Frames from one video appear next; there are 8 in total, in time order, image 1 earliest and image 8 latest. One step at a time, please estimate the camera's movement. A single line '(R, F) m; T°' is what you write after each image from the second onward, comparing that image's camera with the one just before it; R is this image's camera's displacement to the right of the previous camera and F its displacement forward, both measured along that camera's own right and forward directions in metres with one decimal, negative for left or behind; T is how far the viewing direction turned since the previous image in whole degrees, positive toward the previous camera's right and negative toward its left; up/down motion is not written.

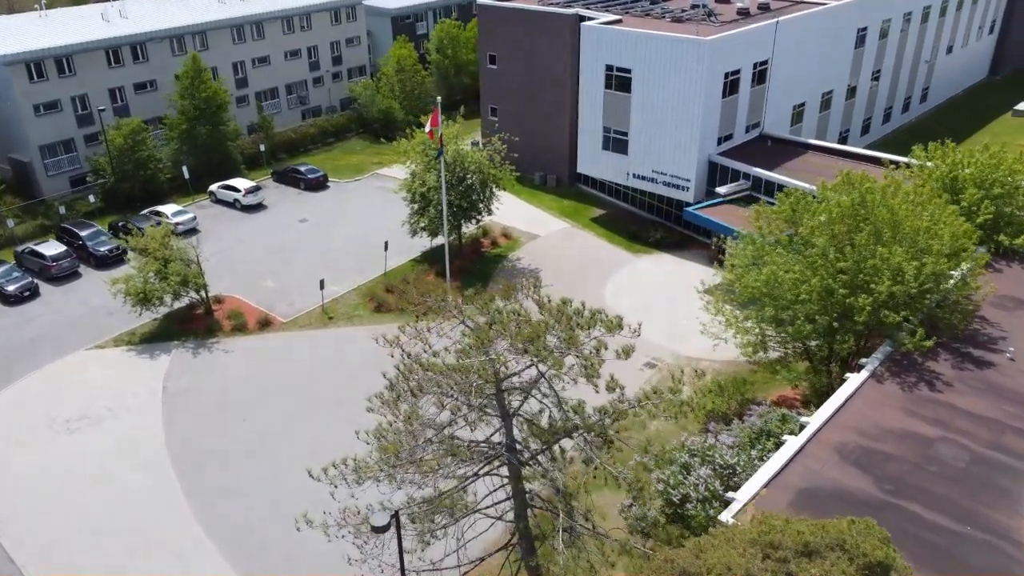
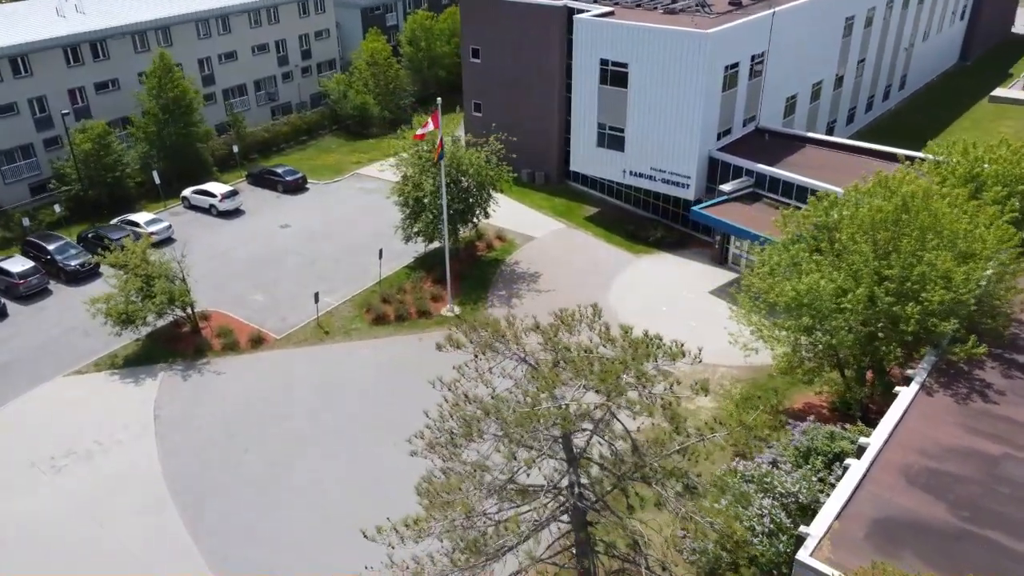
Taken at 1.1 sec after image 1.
(-1.7, +1.4) m; +3°
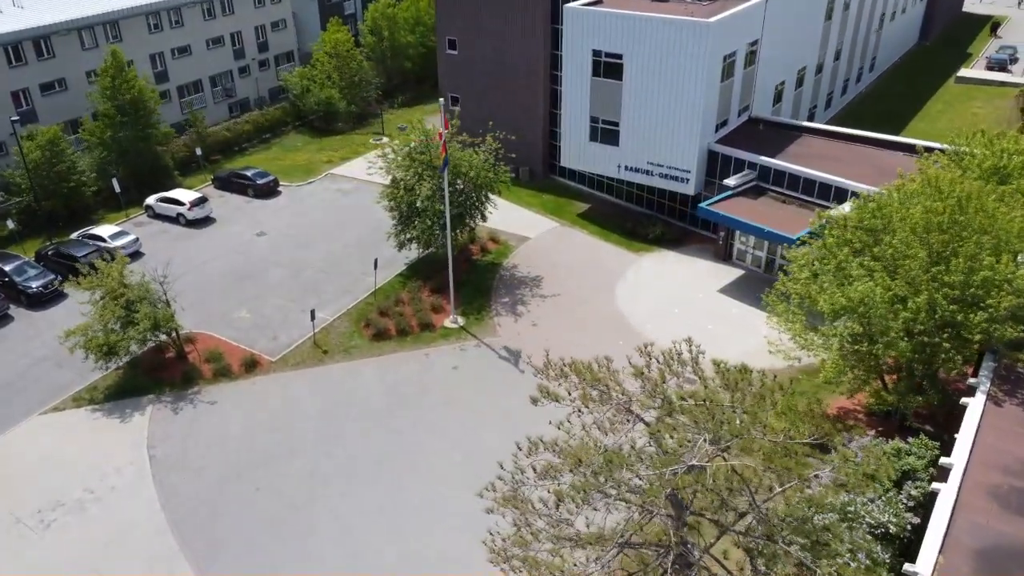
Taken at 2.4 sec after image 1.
(-2.2, +1.6) m; +4°
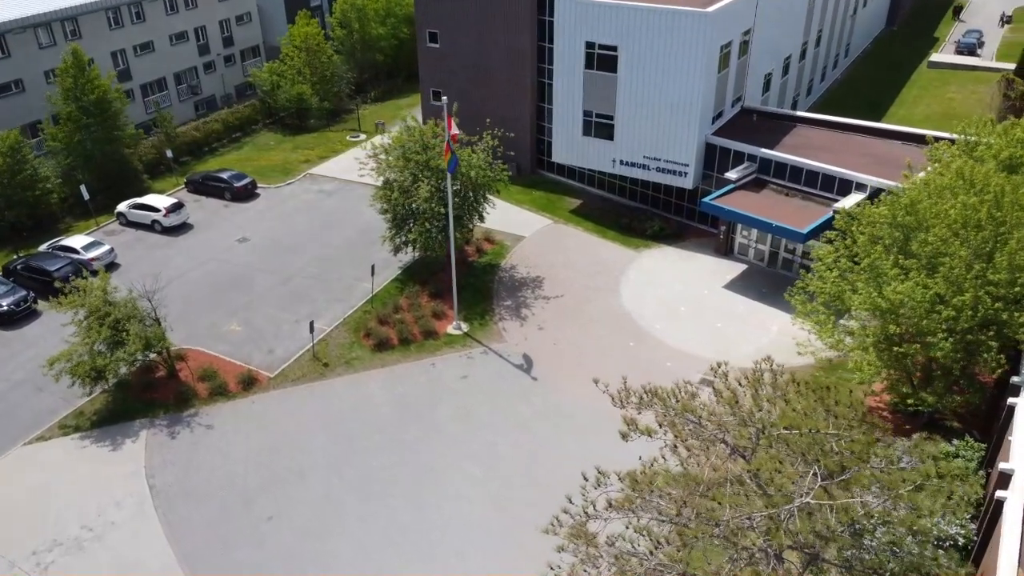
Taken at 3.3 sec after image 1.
(-1.7, +1.1) m; +3°
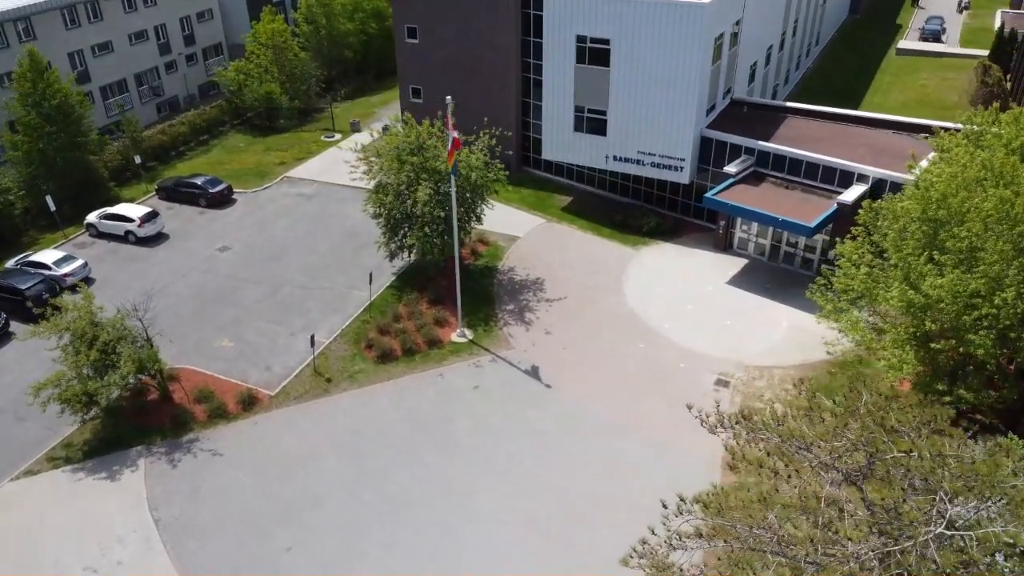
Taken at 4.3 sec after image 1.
(-1.7, +1.0) m; +3°
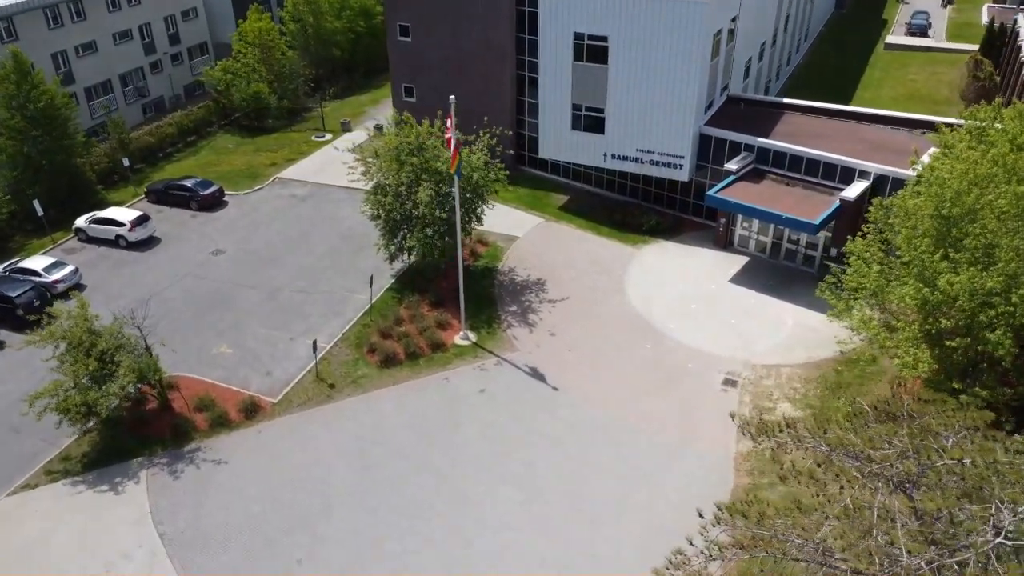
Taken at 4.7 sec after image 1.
(-0.7, +0.3) m; +1°
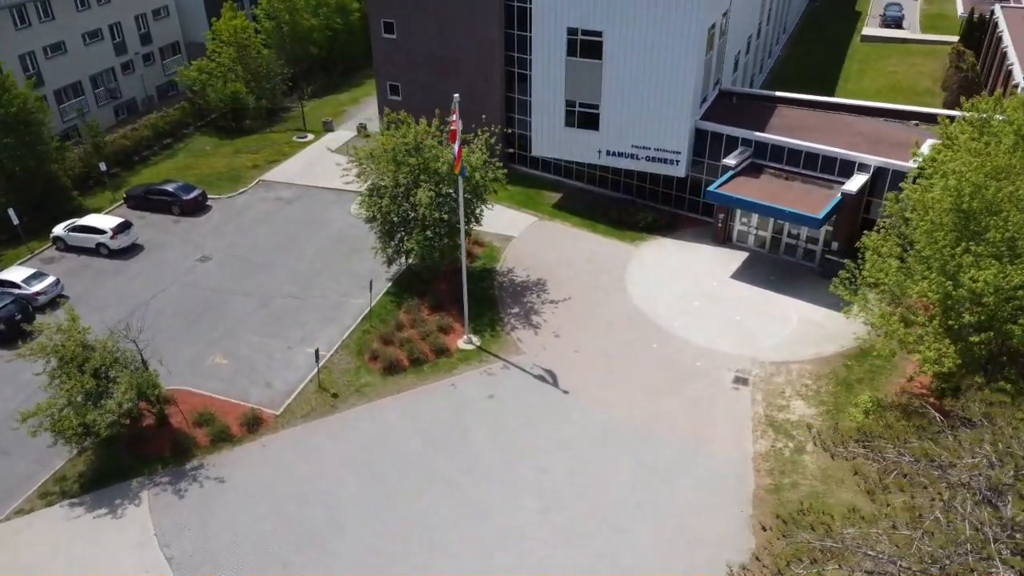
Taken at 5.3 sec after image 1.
(-1.2, +0.6) m; +2°
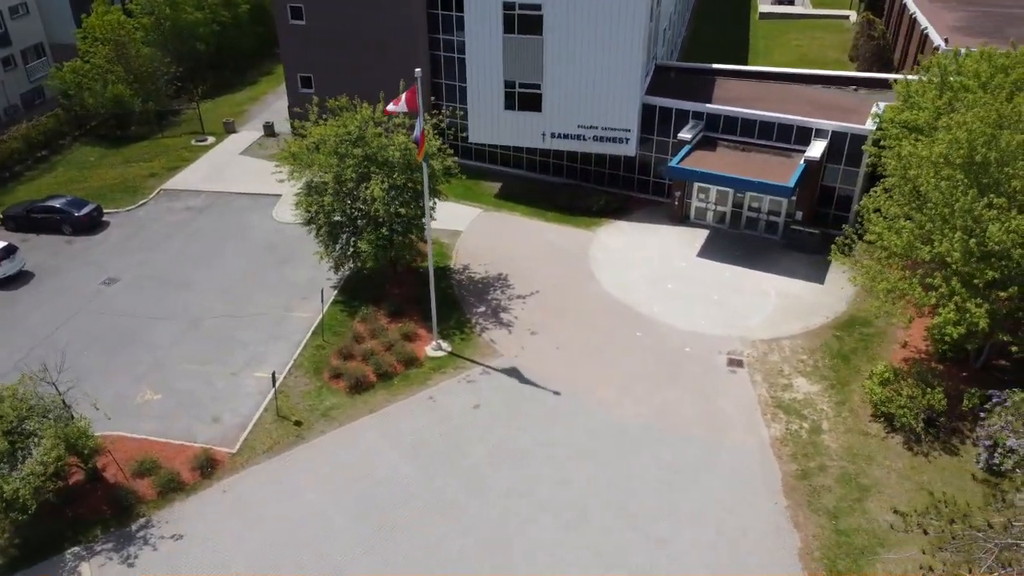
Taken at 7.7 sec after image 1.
(-2.5, +2.5) m; +8°
